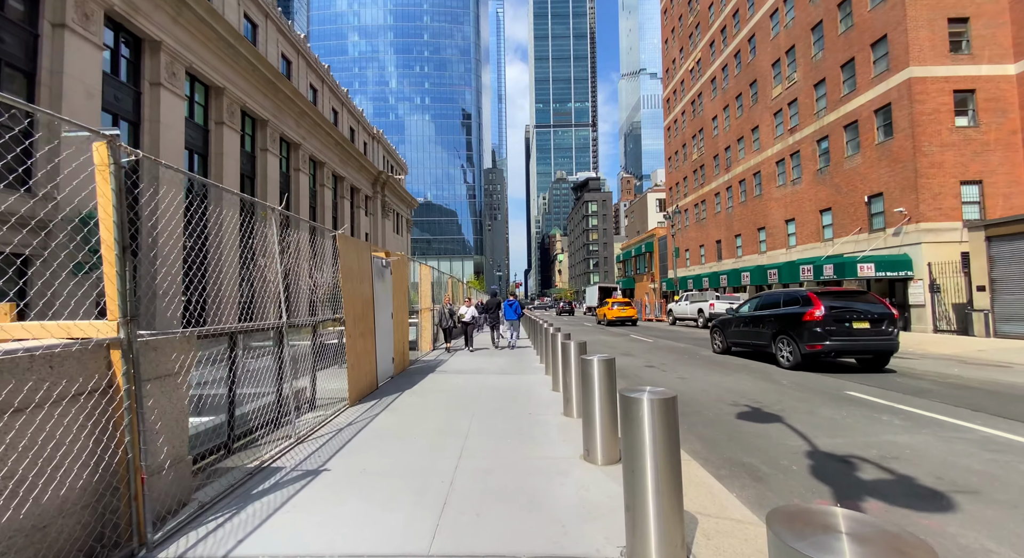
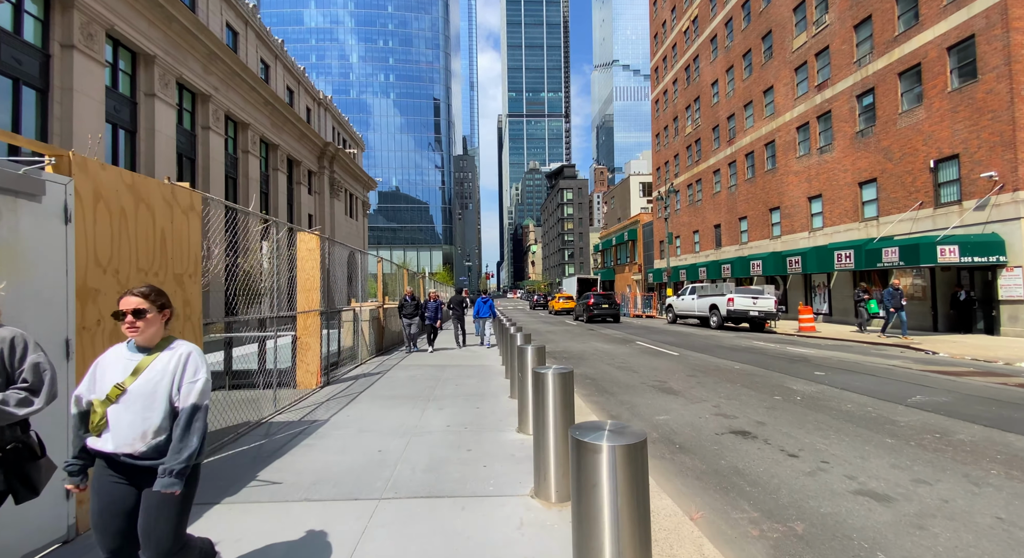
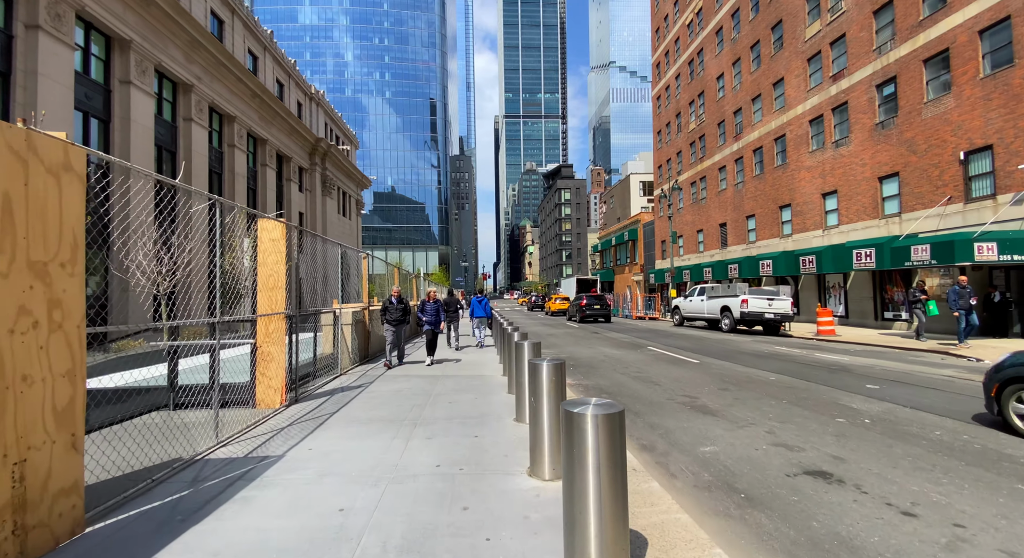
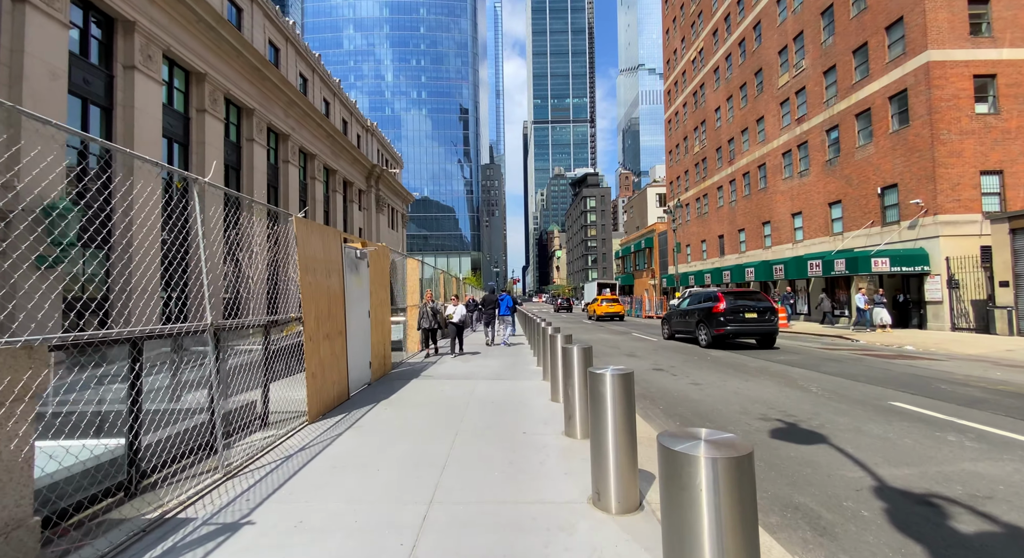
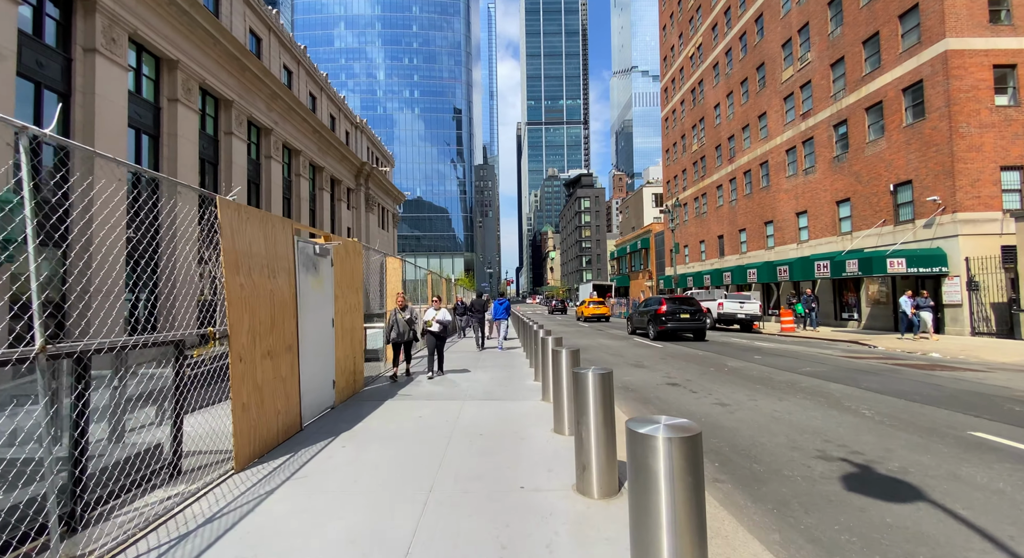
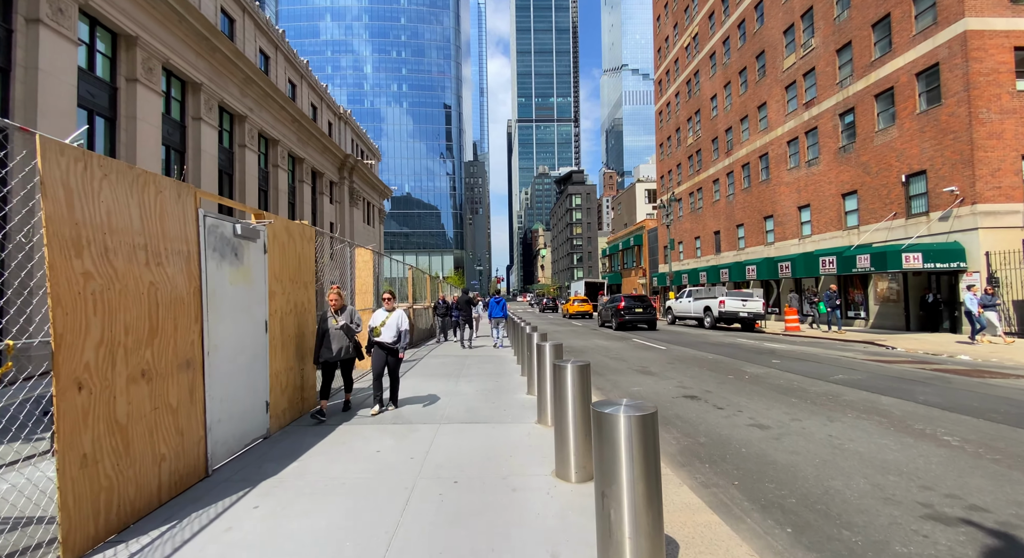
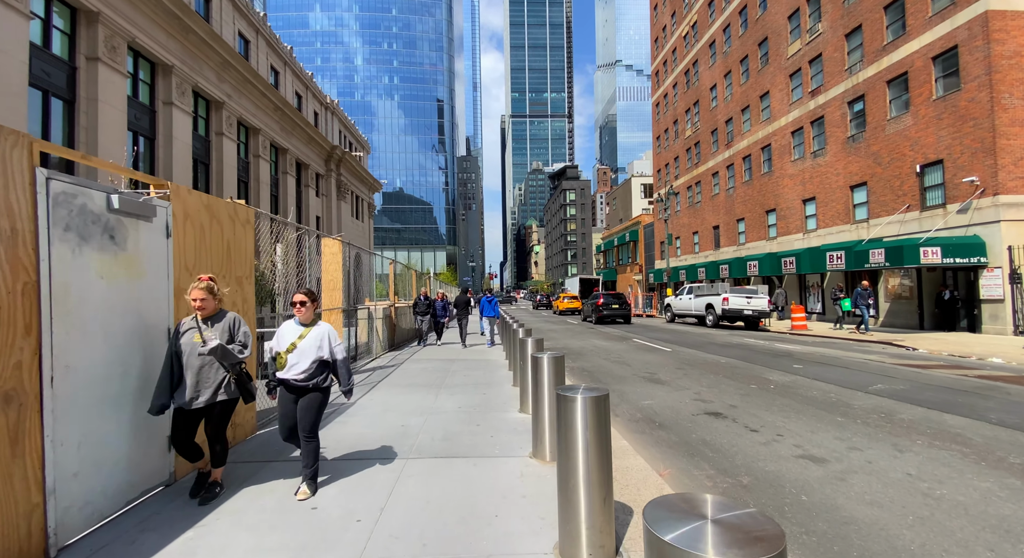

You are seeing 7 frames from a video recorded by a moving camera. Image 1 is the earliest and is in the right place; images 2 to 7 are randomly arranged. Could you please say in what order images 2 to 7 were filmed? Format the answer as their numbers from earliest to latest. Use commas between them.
4, 5, 6, 7, 2, 3
